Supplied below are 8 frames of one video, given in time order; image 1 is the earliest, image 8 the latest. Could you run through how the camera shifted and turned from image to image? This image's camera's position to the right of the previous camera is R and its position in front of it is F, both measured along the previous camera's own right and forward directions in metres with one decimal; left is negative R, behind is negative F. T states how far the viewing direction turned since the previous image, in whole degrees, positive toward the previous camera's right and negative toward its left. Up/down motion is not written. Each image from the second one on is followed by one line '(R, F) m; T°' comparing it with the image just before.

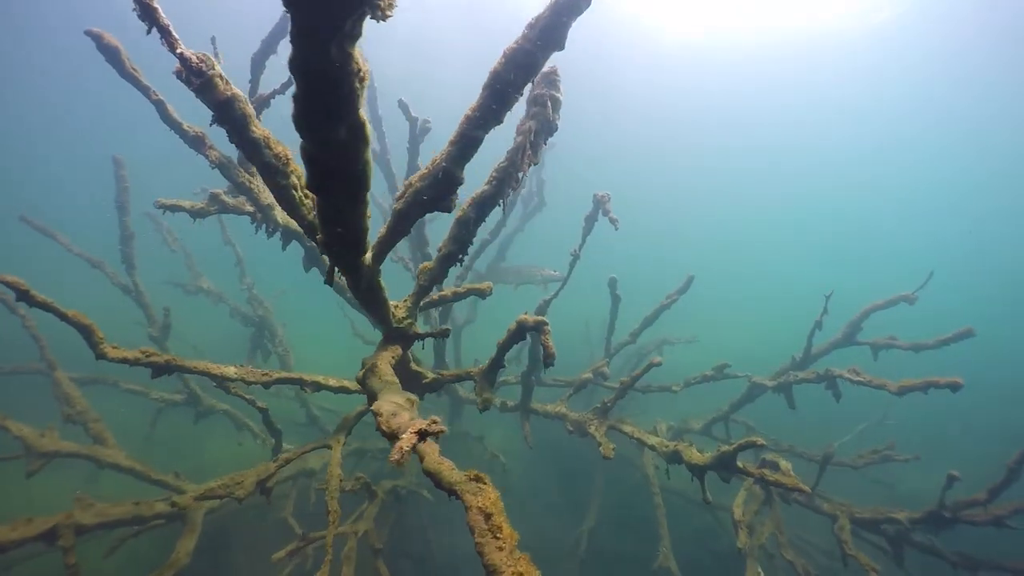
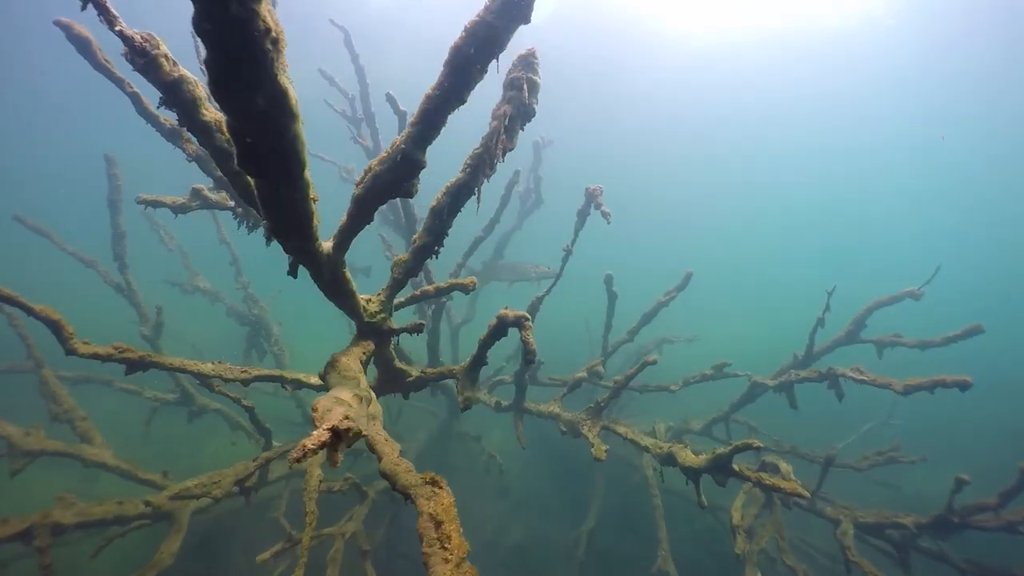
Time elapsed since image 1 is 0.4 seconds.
(+0.2, +0.2) m; -1°
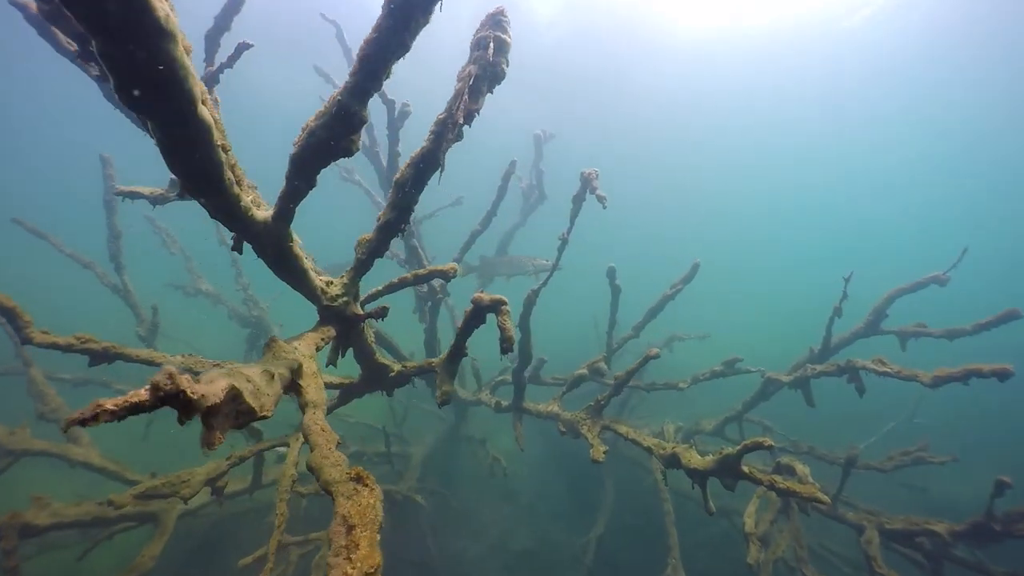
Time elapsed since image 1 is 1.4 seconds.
(+0.2, +0.3) m; -2°
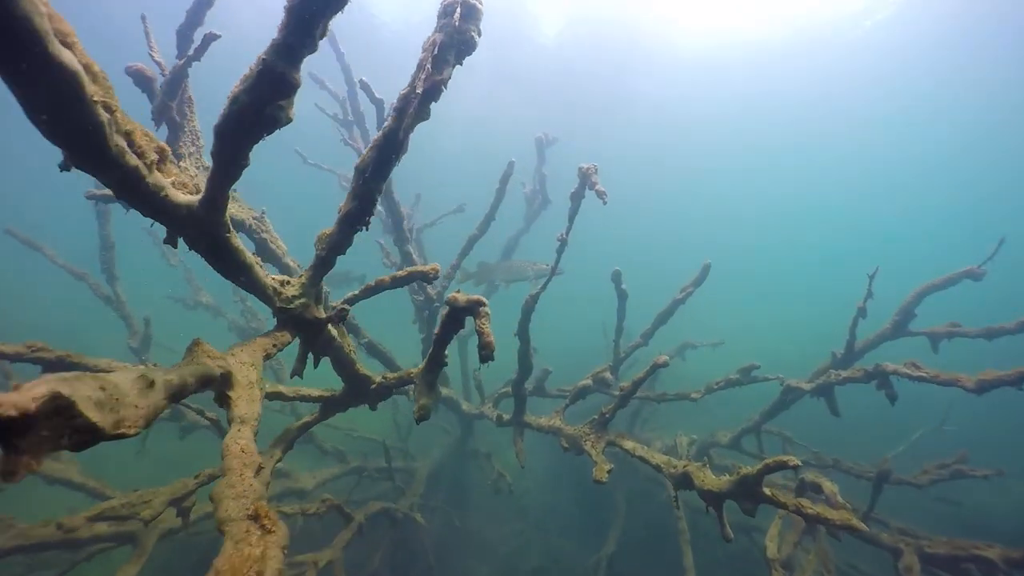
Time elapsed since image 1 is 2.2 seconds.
(+0.2, +0.3) m; -1°
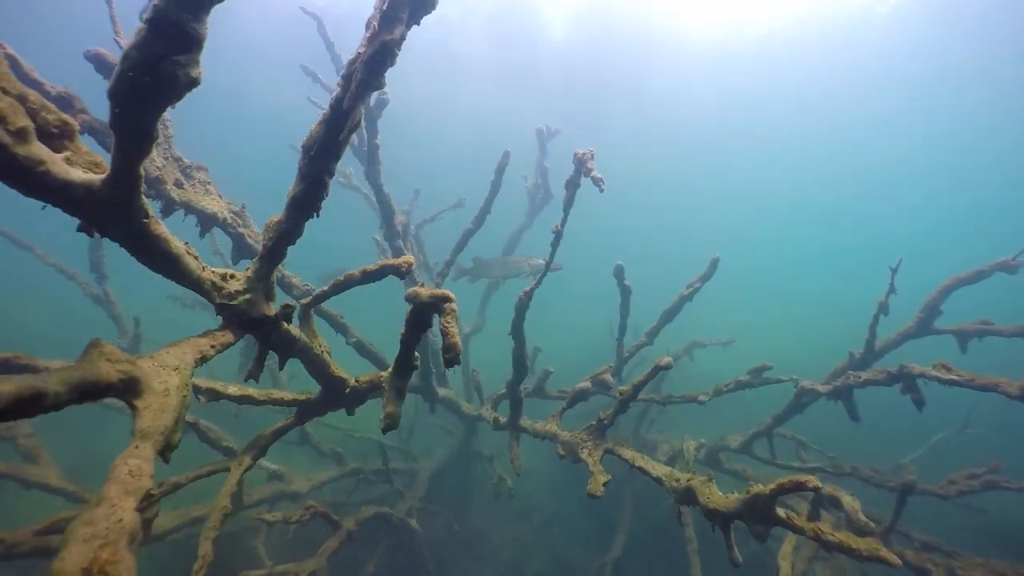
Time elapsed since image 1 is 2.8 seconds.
(+0.2, +0.3) m; -1°
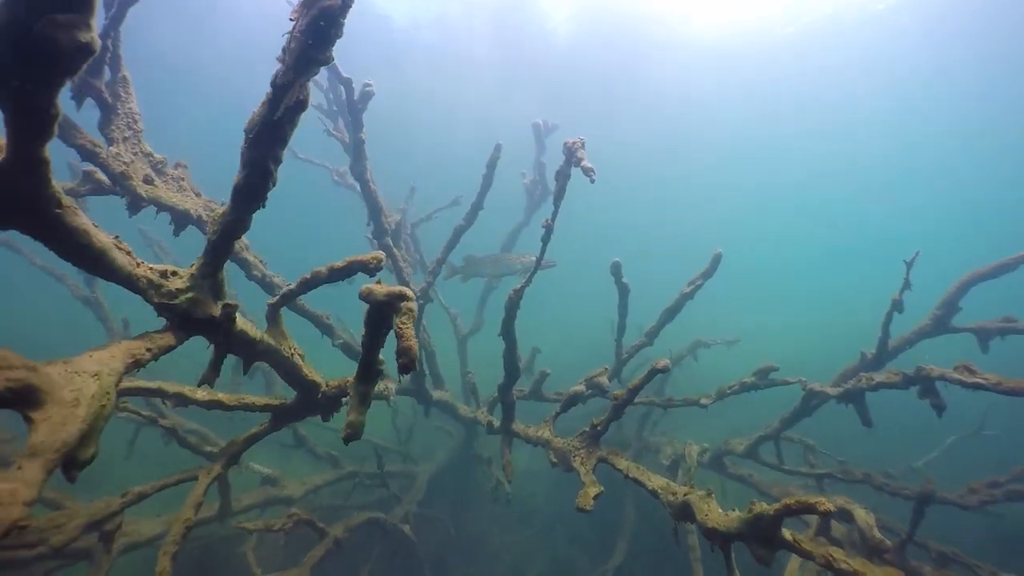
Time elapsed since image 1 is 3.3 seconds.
(+0.2, +0.2) m; -1°
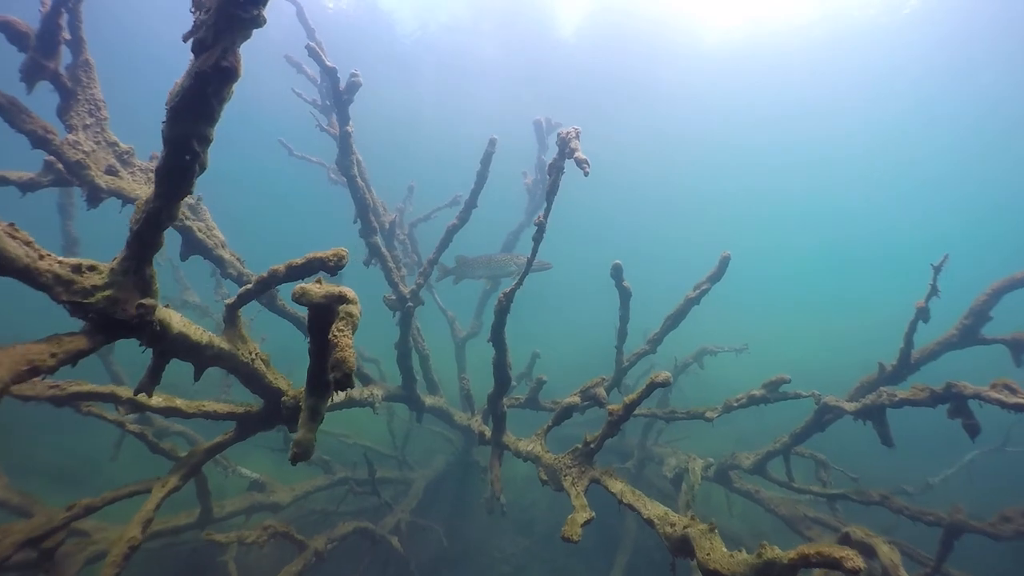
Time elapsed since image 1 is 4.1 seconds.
(+0.1, +0.3) m; -1°
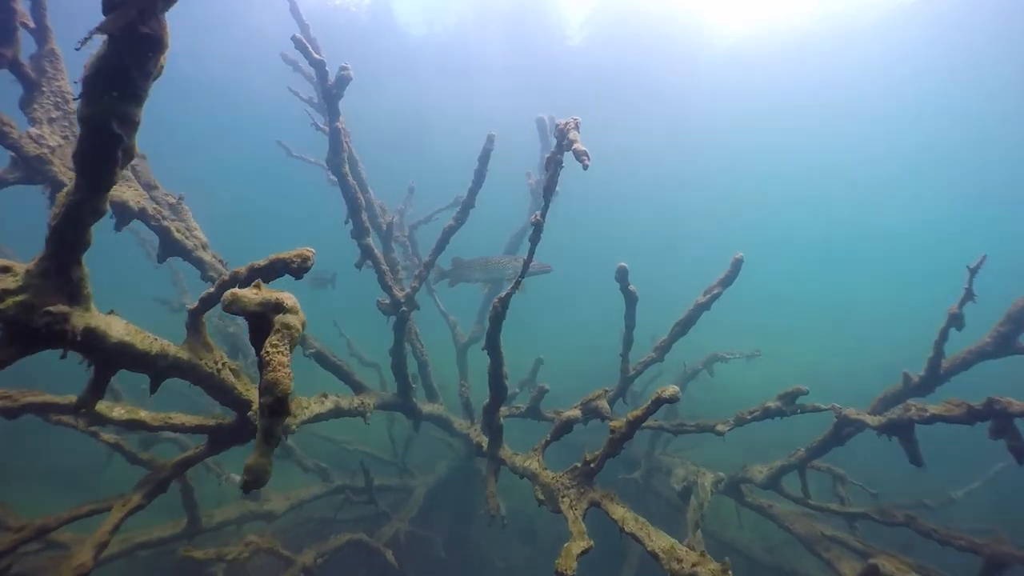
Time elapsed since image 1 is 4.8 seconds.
(+0.1, +0.3) m; -1°
